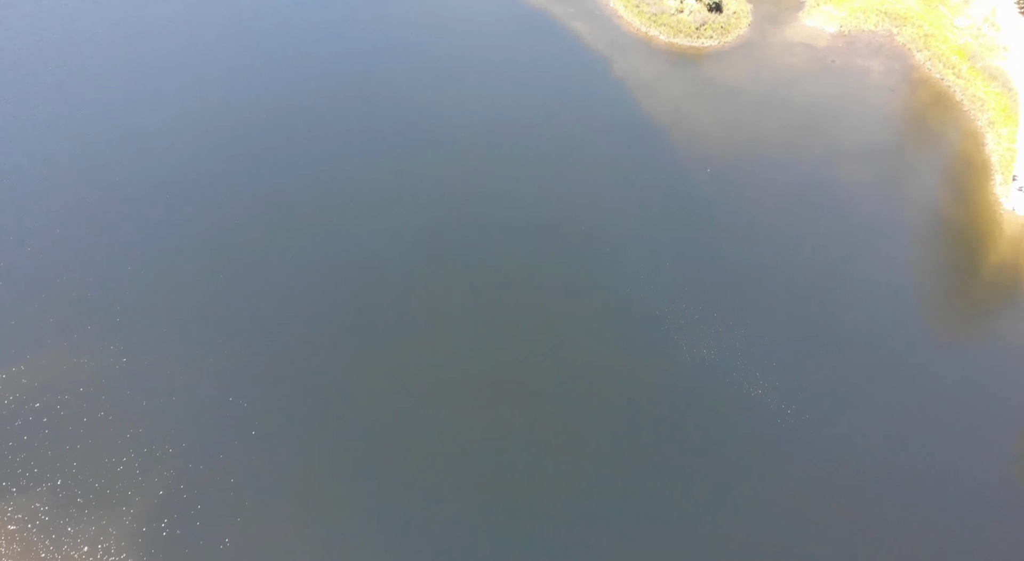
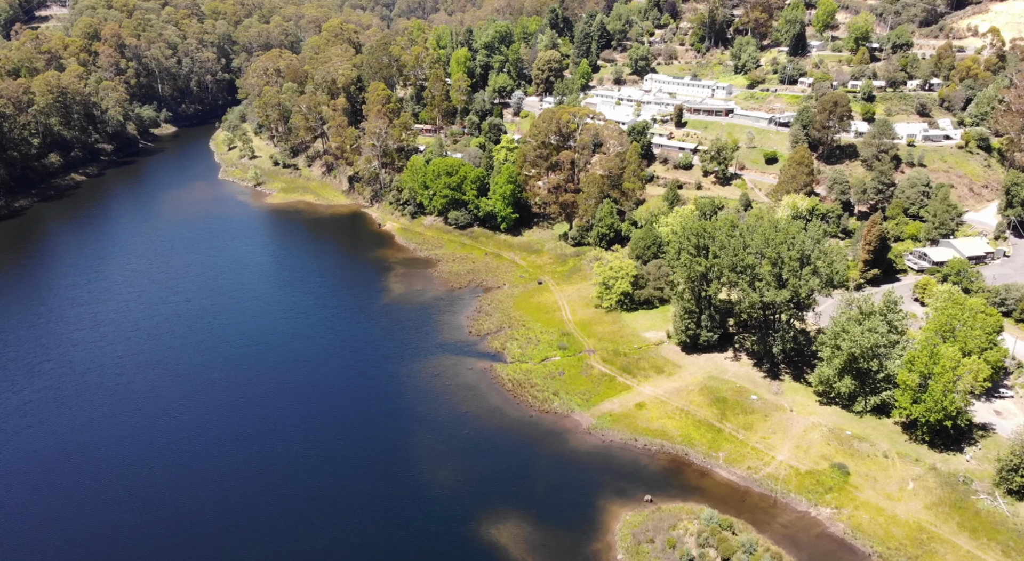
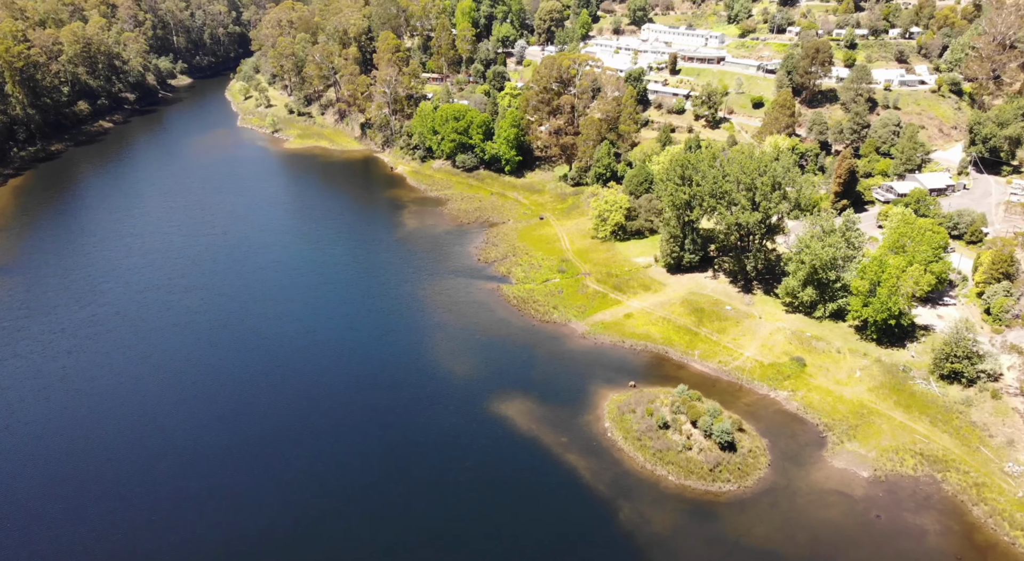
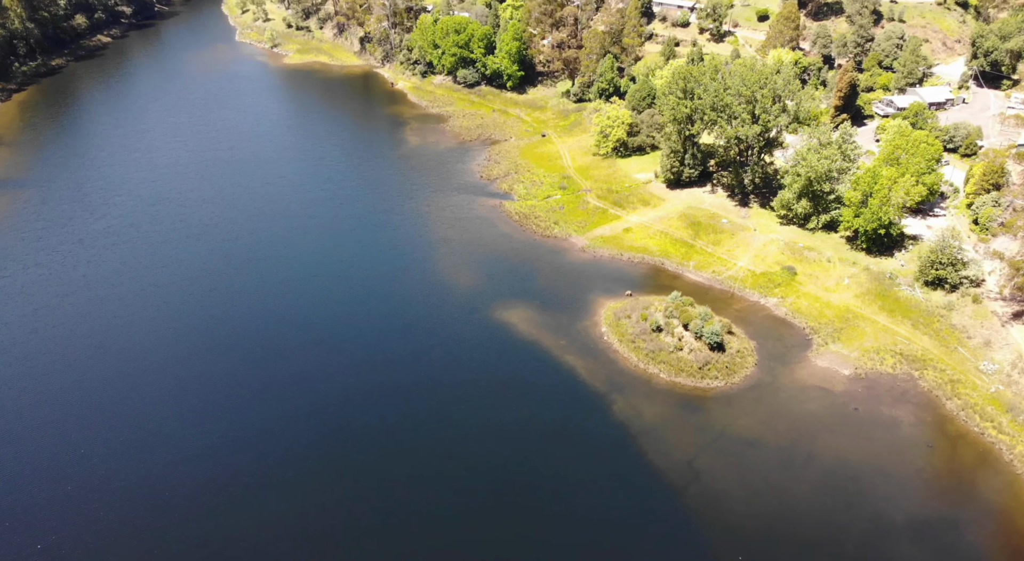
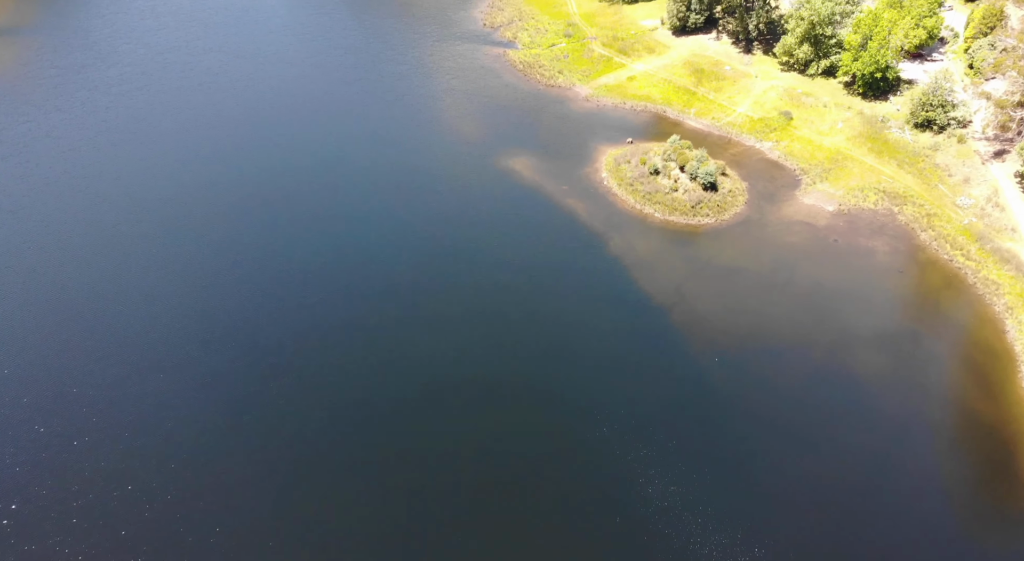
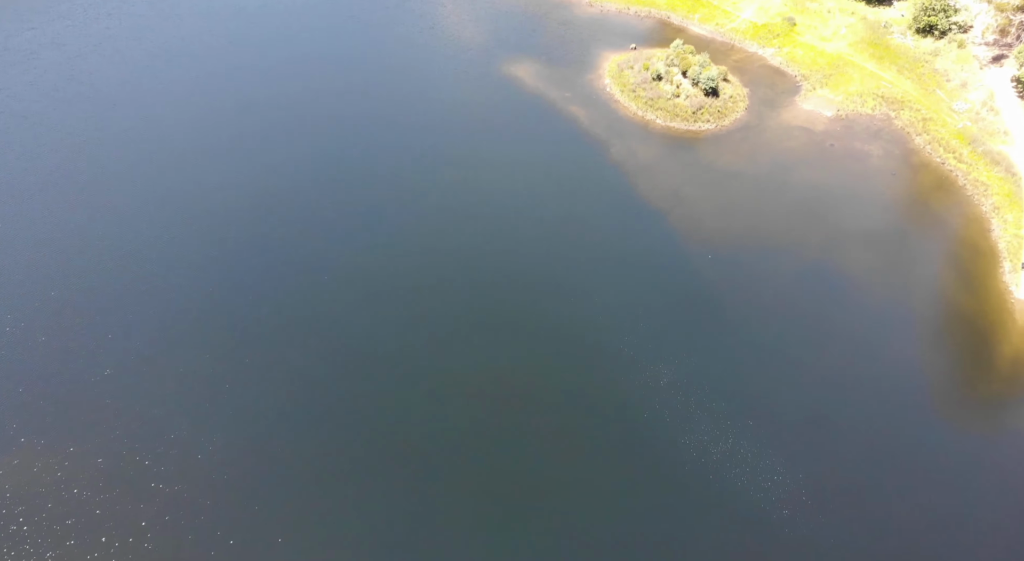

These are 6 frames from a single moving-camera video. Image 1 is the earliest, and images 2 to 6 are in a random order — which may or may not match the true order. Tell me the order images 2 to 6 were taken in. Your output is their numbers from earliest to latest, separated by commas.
6, 5, 4, 3, 2
